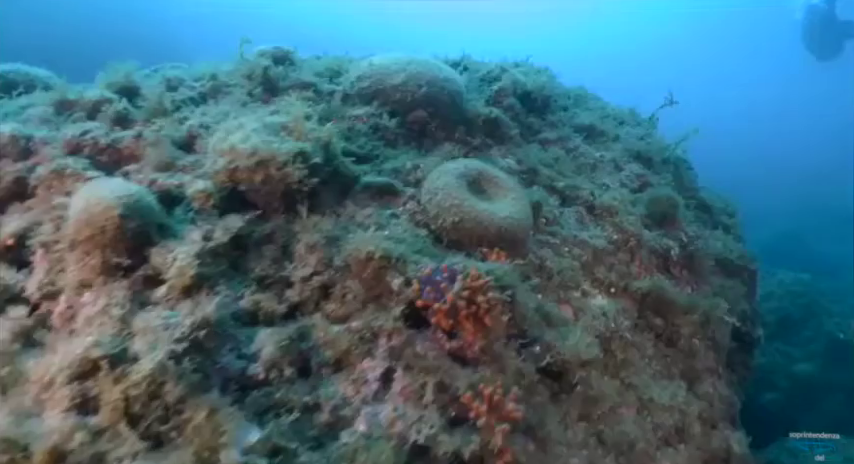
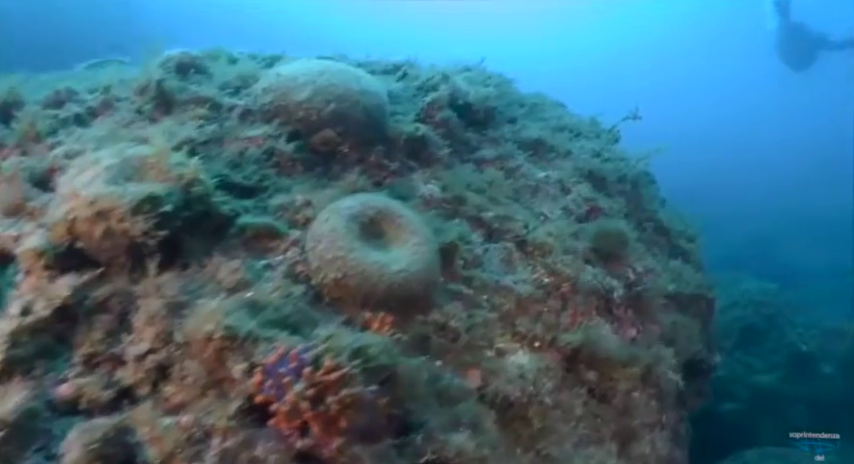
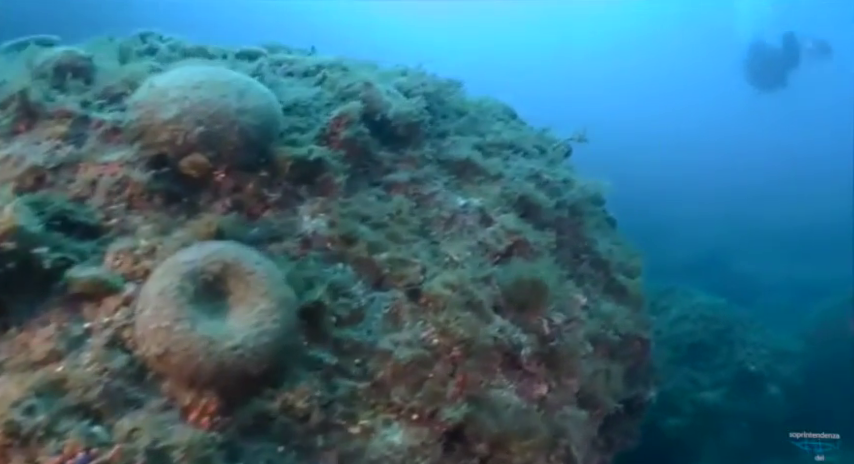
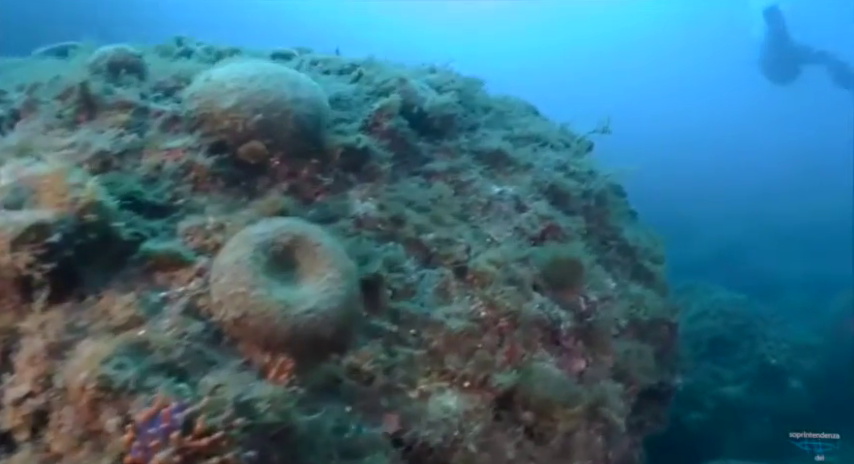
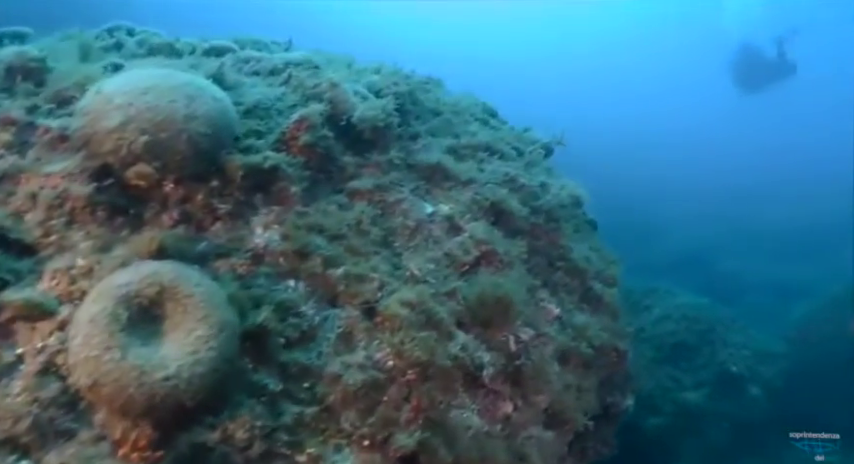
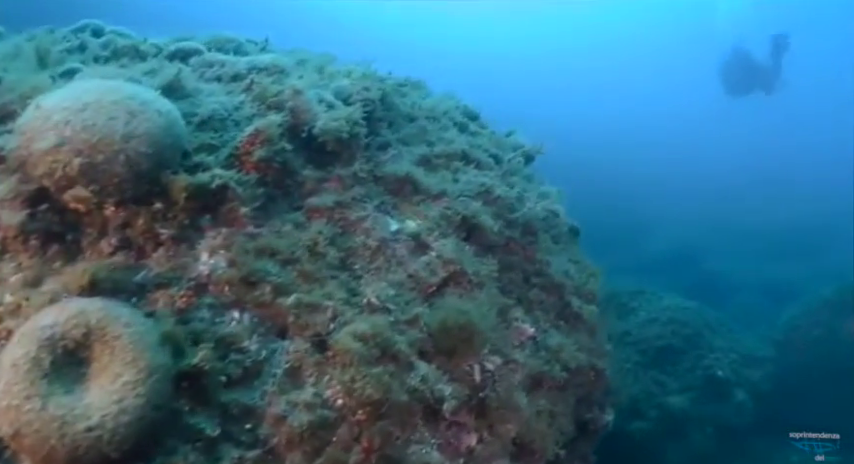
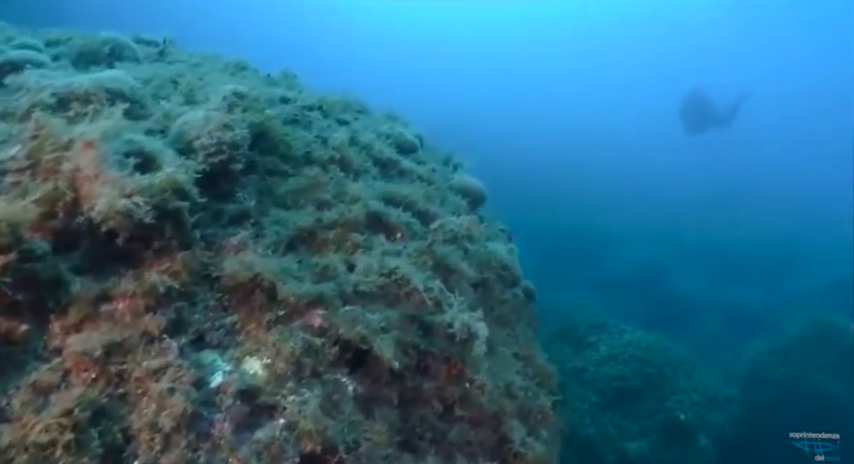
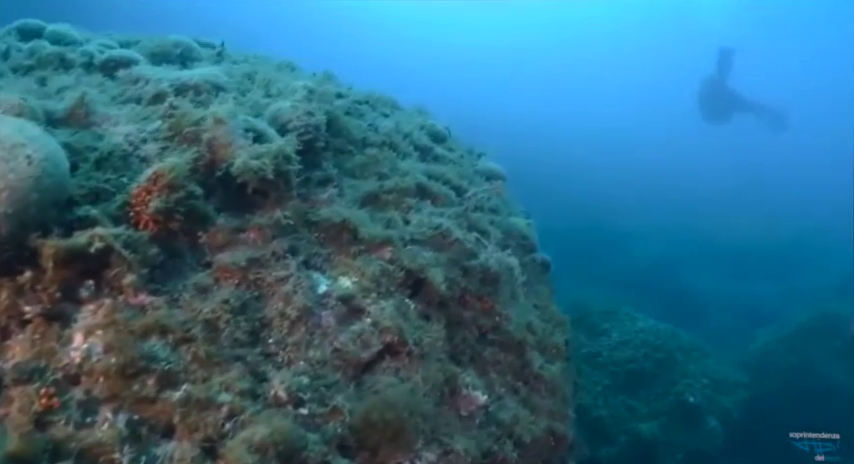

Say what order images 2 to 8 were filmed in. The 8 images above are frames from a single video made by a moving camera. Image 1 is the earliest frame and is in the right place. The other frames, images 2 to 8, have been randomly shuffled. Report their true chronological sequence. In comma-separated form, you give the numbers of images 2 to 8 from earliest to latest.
2, 4, 3, 5, 6, 8, 7
